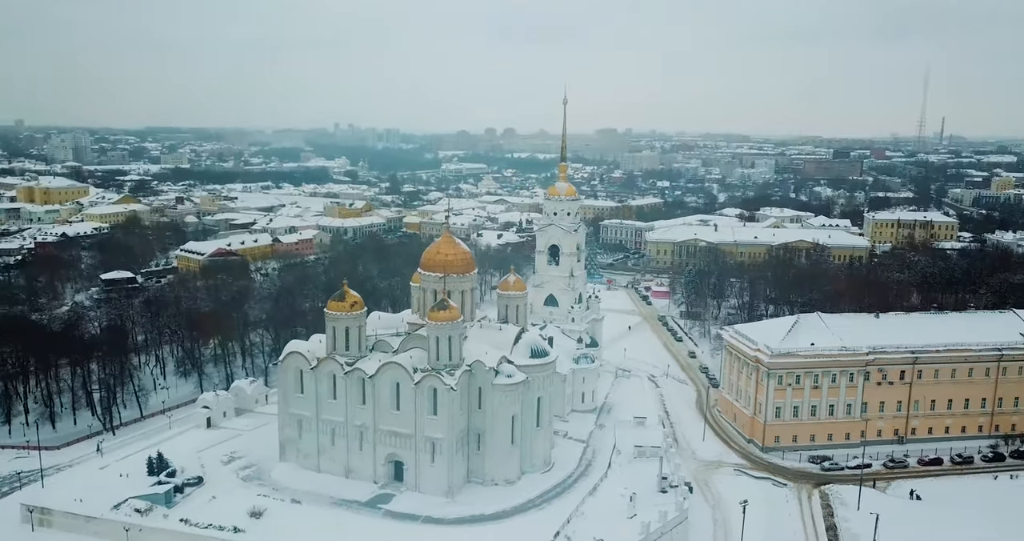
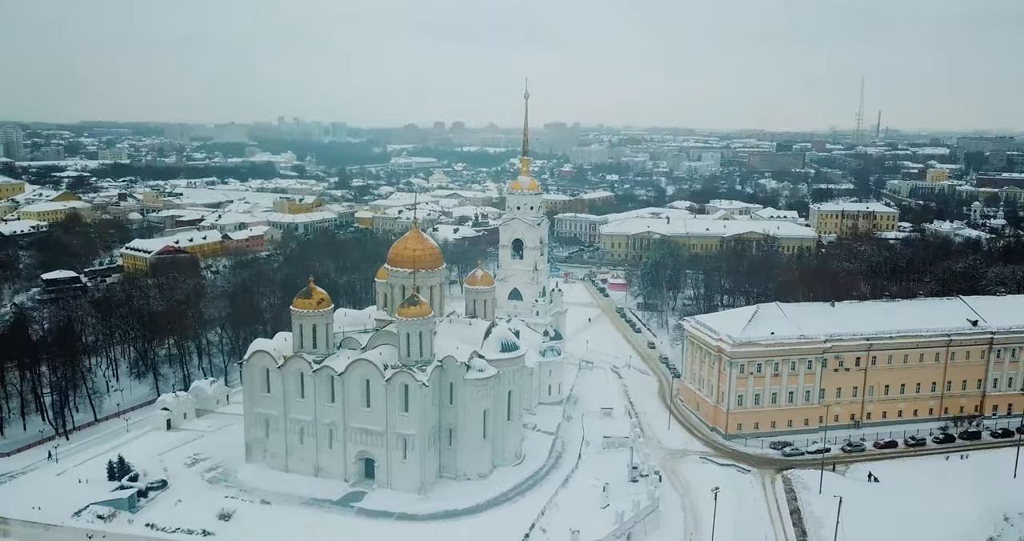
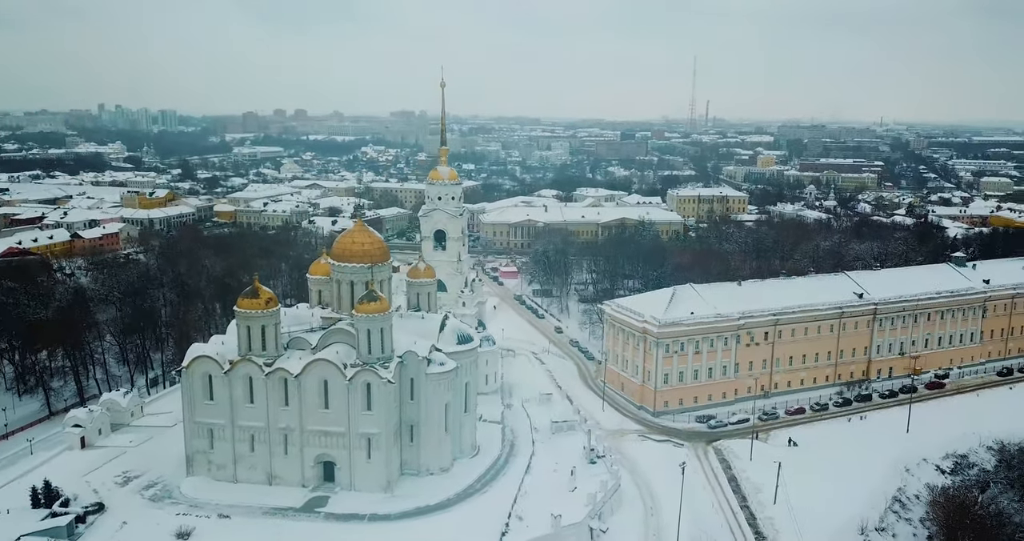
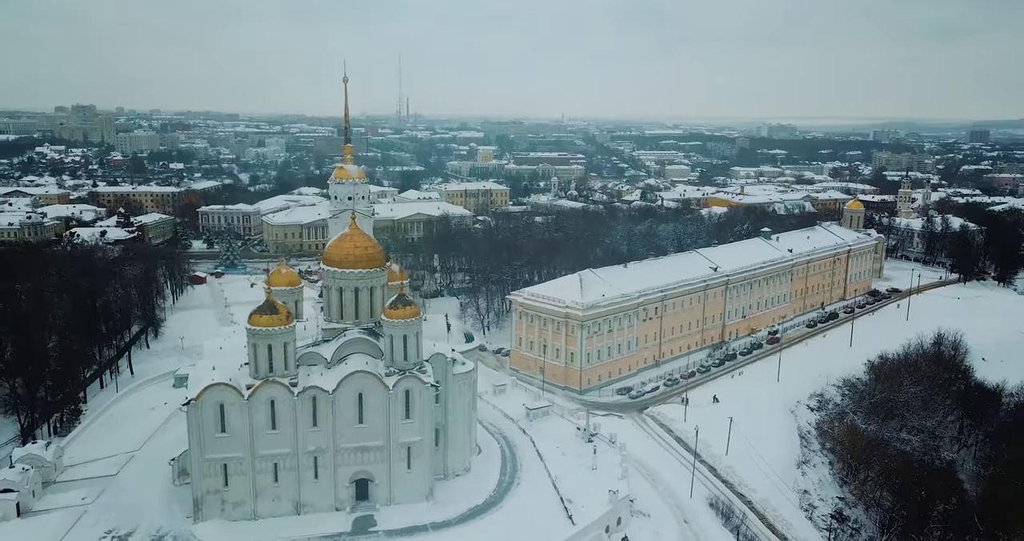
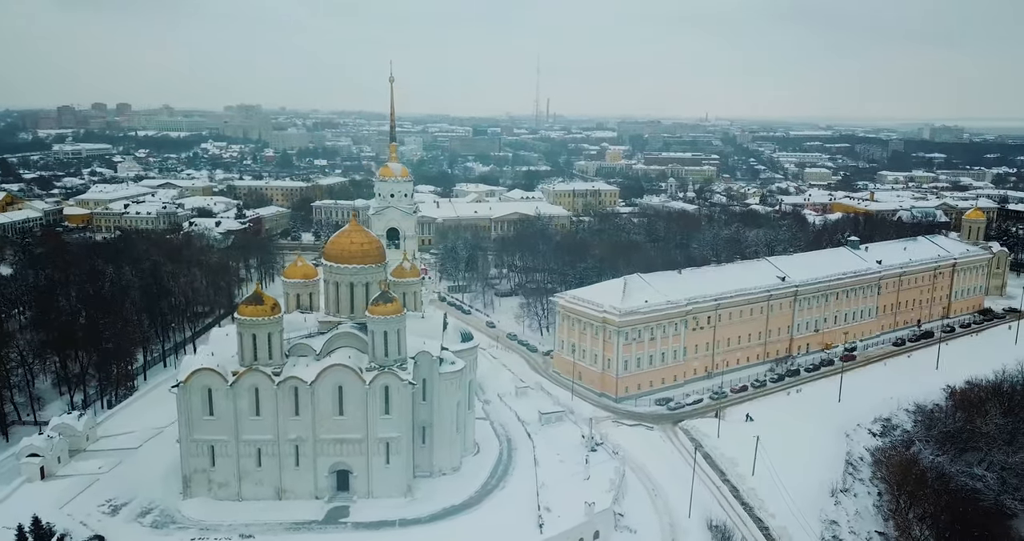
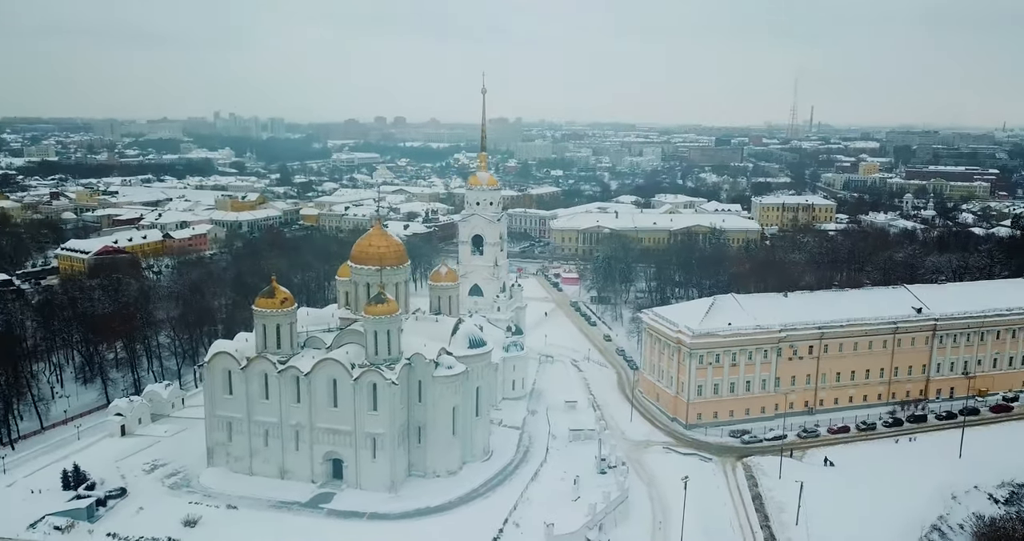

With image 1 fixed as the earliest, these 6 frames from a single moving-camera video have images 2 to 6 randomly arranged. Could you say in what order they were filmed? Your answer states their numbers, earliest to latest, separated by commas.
2, 6, 3, 5, 4
